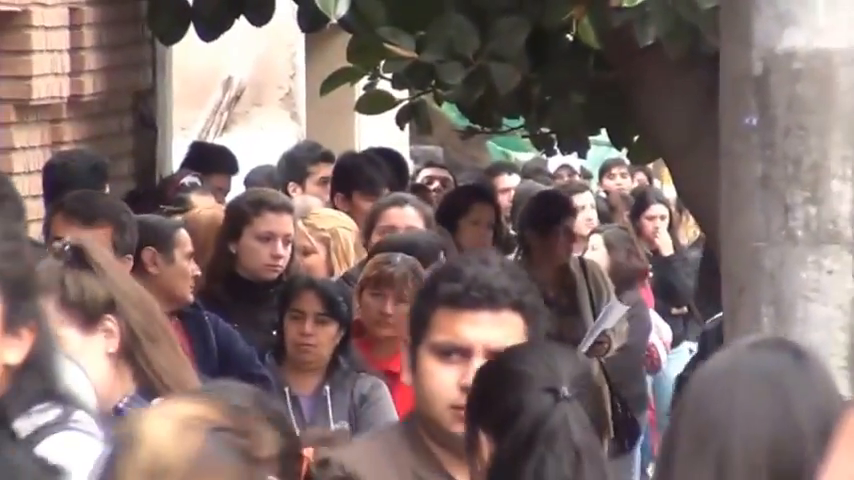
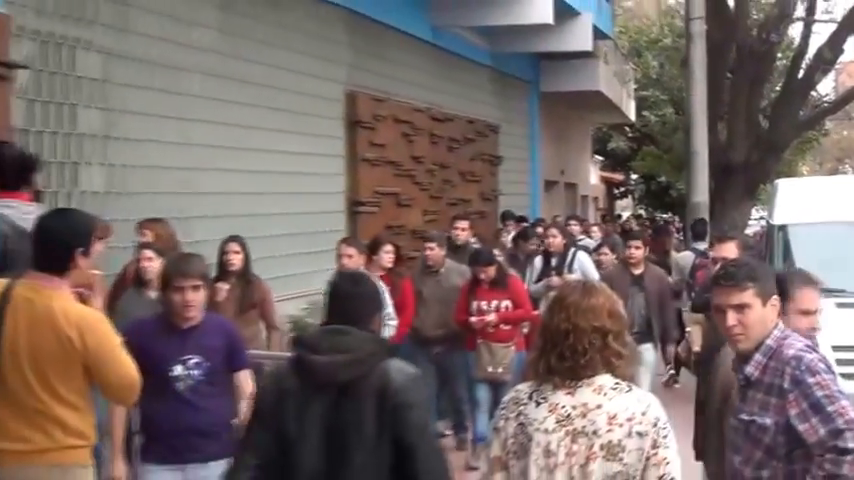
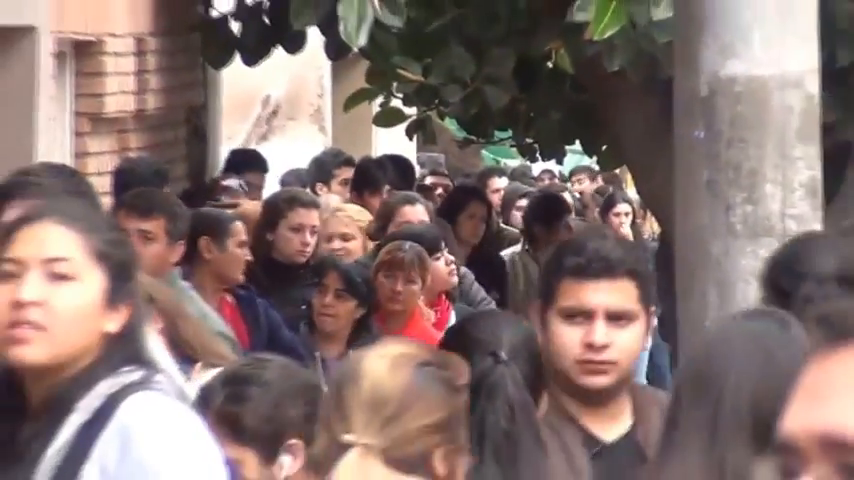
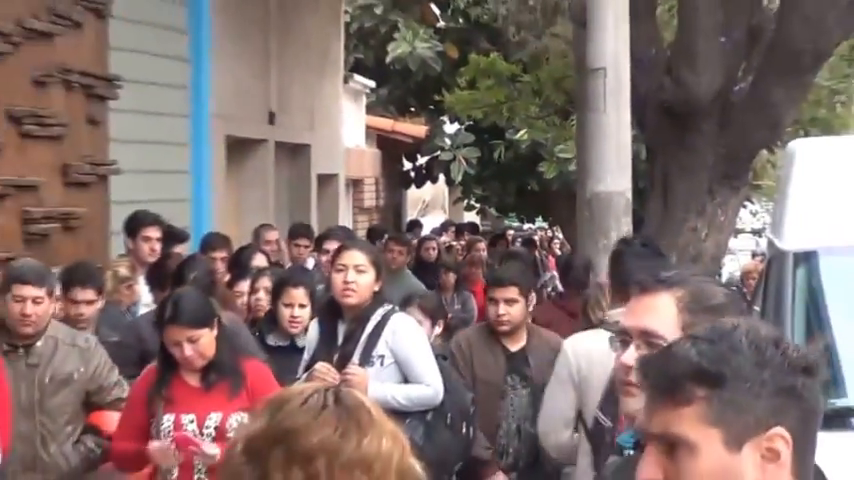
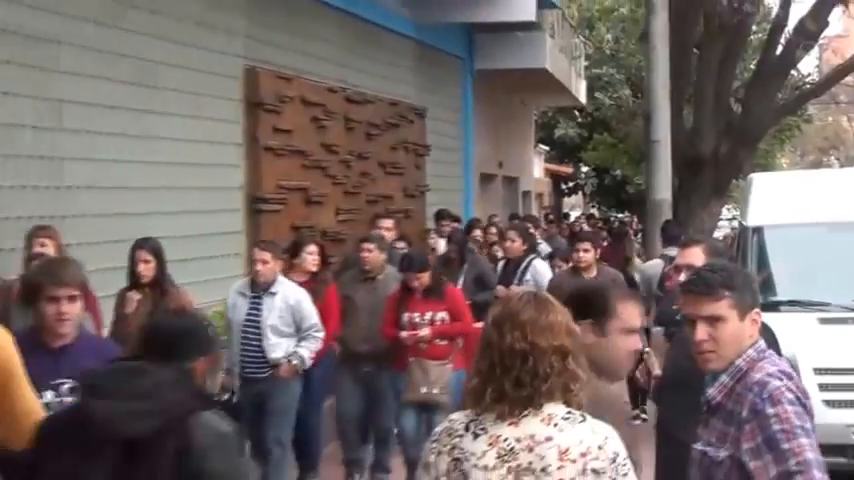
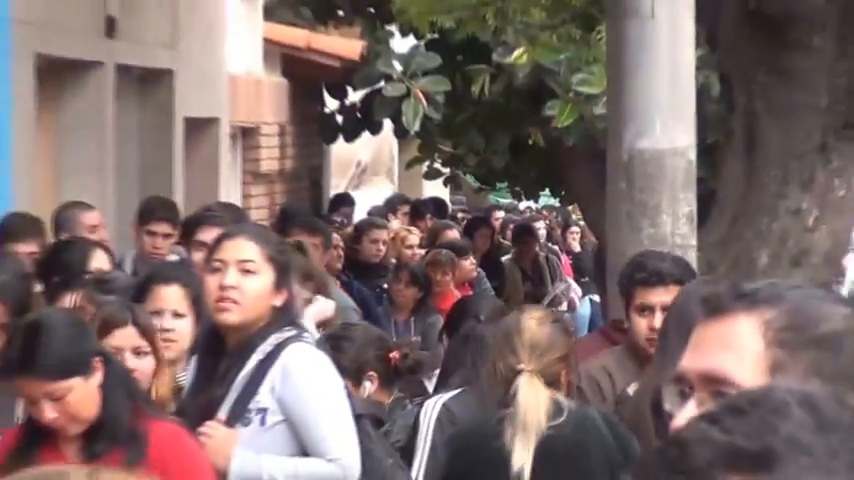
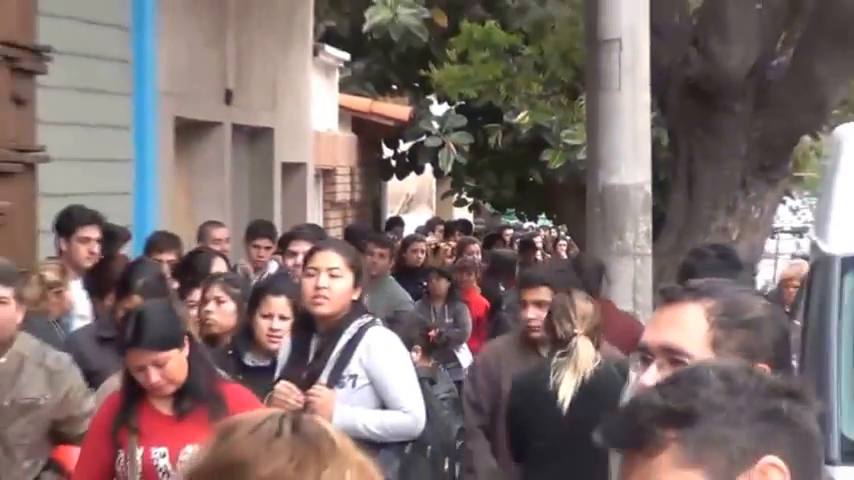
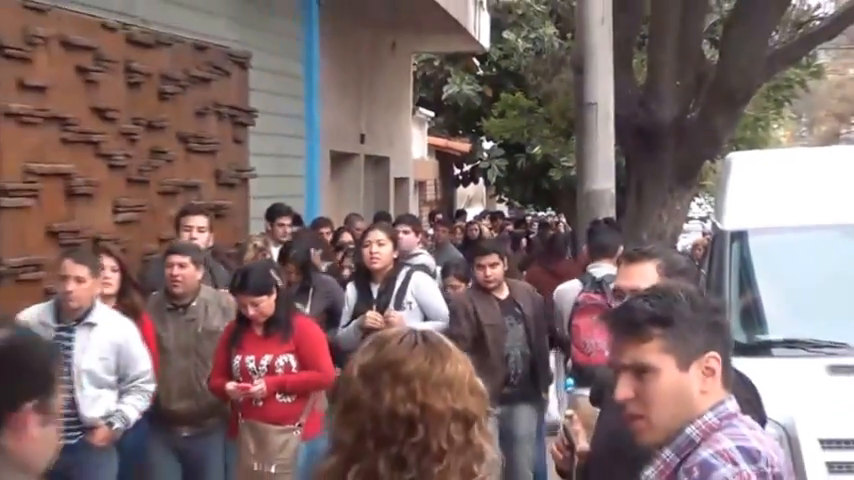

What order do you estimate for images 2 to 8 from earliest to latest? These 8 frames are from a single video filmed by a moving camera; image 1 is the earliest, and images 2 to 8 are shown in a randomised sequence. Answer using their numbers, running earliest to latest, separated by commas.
3, 6, 7, 4, 8, 5, 2
